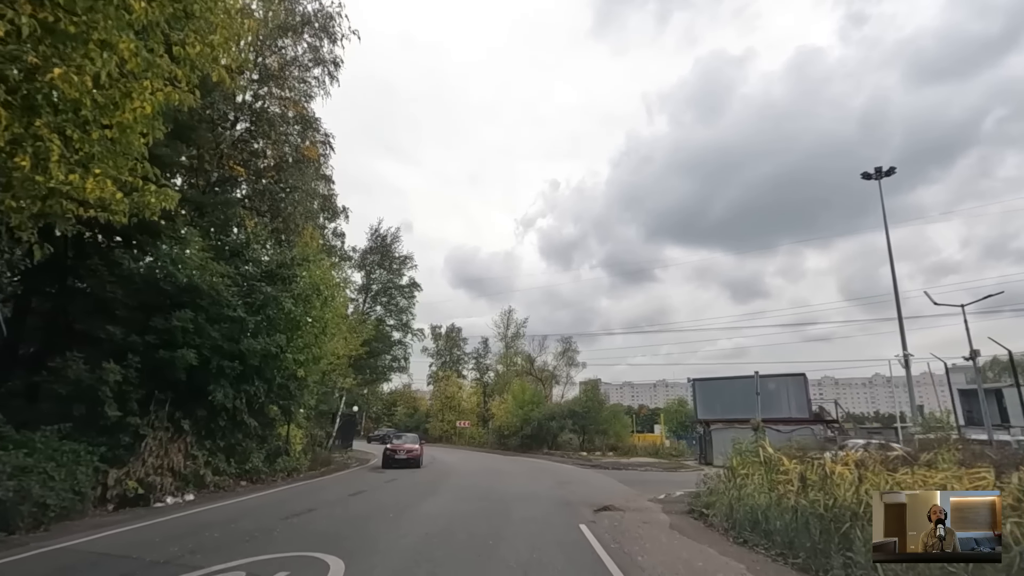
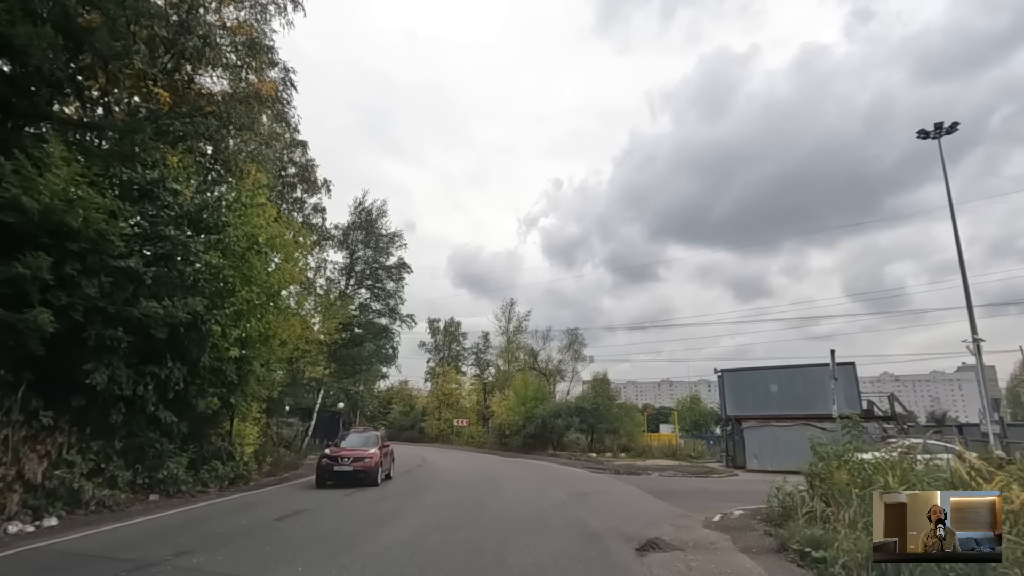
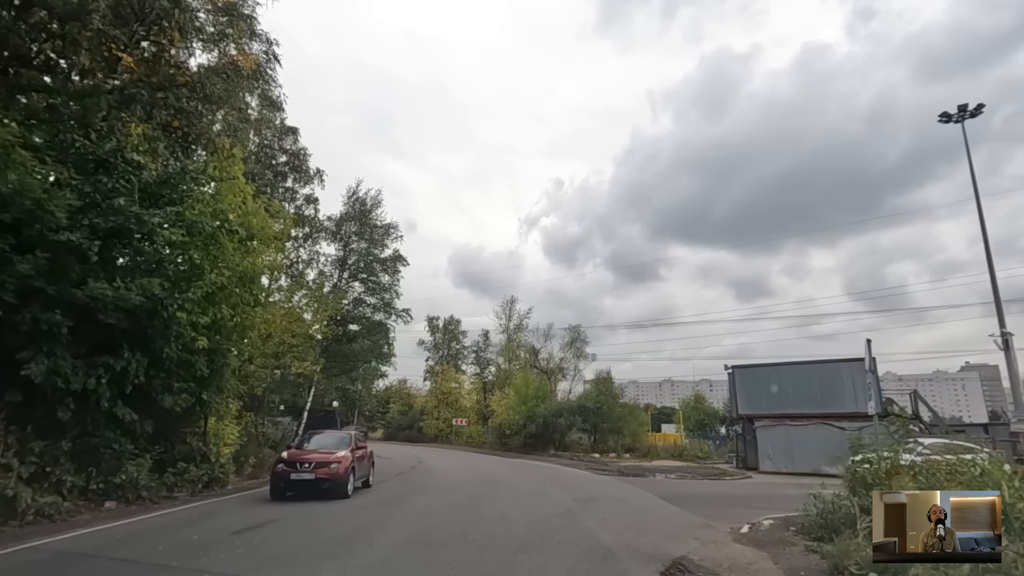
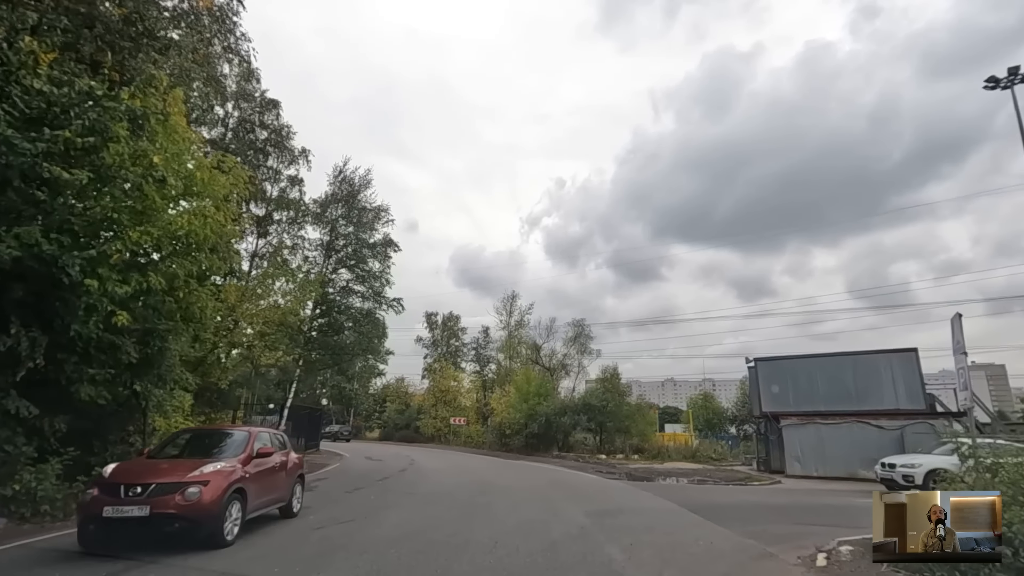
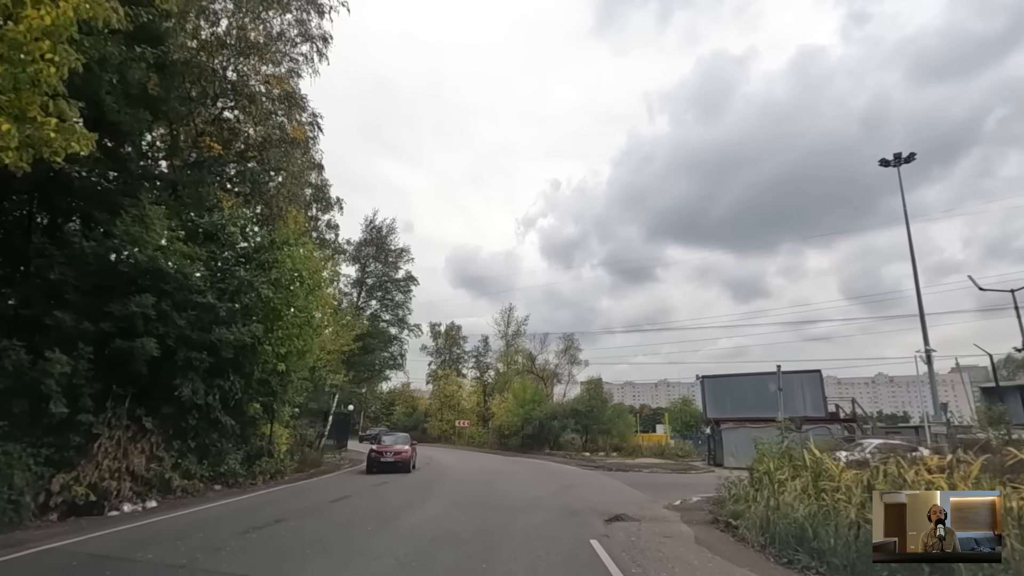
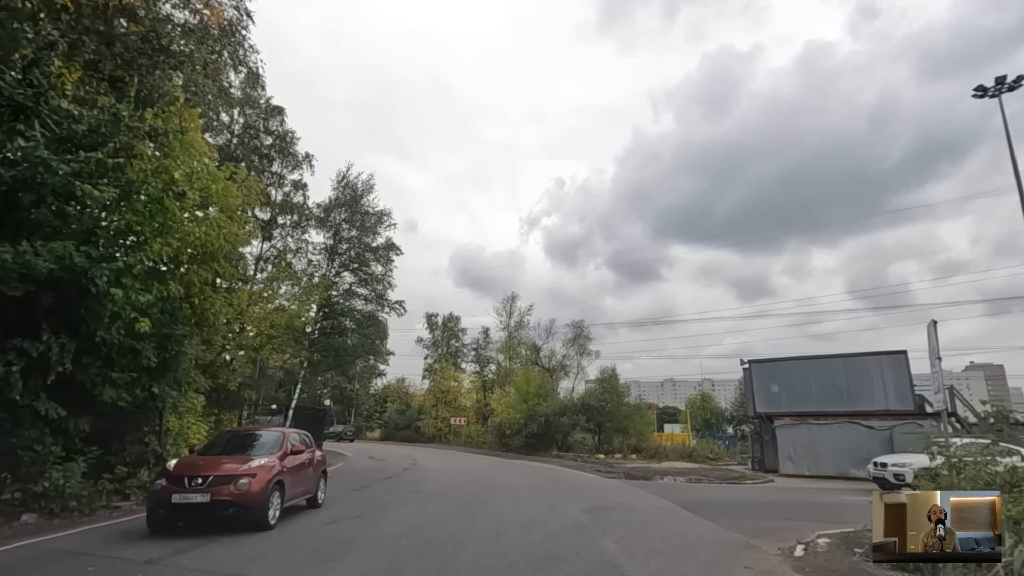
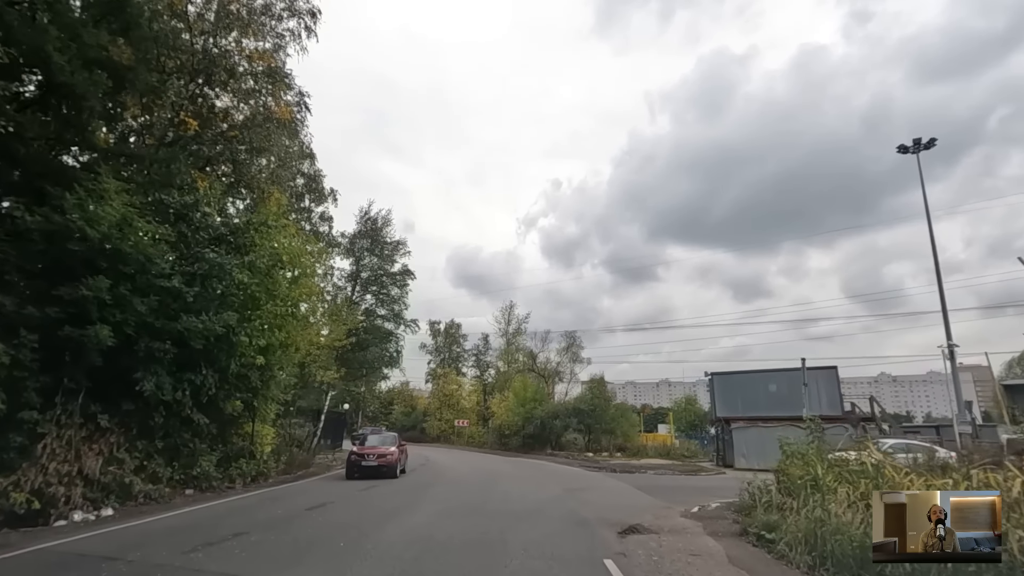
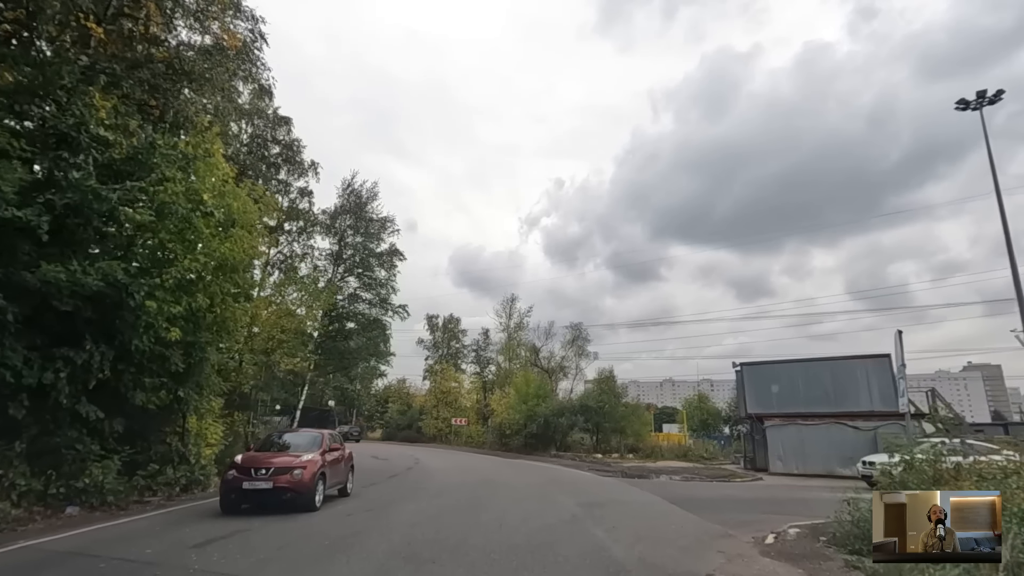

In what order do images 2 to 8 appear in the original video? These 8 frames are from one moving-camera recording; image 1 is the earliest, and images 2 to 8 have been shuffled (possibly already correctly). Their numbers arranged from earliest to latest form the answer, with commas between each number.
5, 7, 2, 3, 8, 6, 4
